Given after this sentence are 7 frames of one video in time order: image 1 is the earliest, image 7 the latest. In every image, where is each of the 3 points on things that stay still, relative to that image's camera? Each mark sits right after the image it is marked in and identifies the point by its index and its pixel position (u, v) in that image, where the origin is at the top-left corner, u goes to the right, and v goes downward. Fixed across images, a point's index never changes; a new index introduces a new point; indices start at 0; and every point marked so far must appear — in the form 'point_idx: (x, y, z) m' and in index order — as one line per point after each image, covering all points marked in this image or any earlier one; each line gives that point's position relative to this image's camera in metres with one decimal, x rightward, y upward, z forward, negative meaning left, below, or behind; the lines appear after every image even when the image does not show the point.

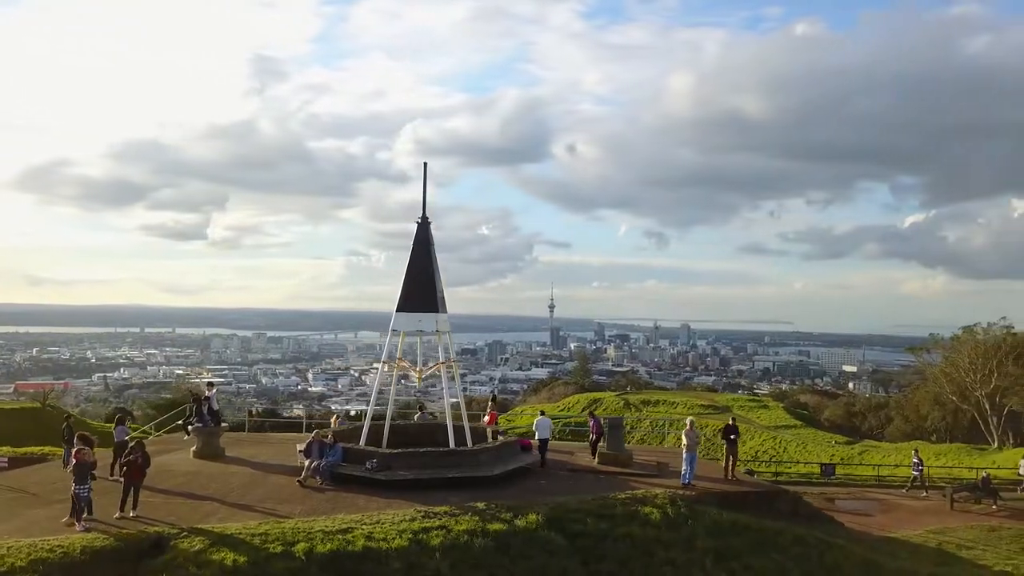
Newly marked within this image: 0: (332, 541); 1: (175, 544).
0: (-2.2, -3.1, +10.0) m
1: (-4.0, -3.0, +9.7) m
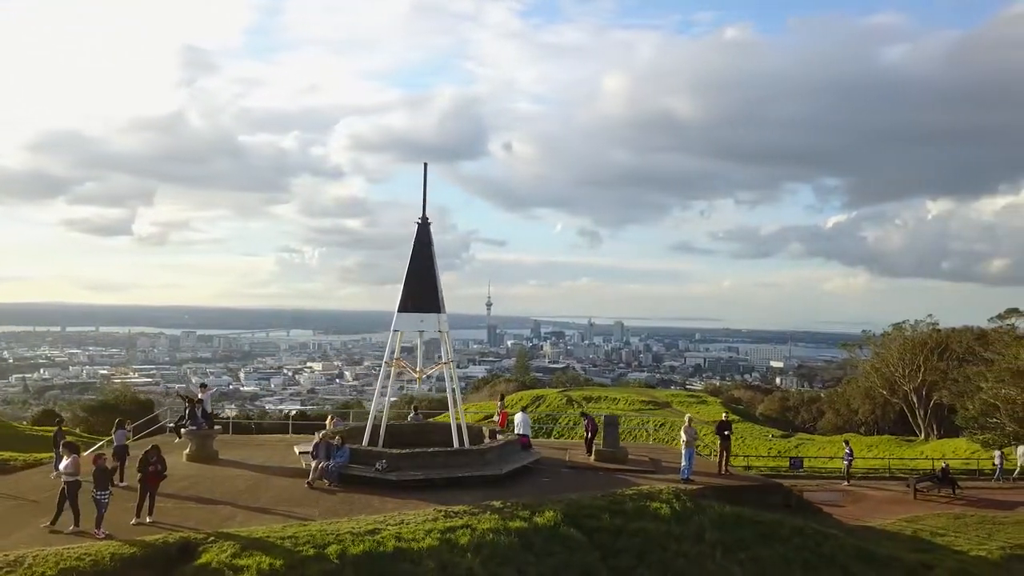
0: (-1.8, -3.1, +10.0) m
1: (-3.6, -3.1, +9.6) m
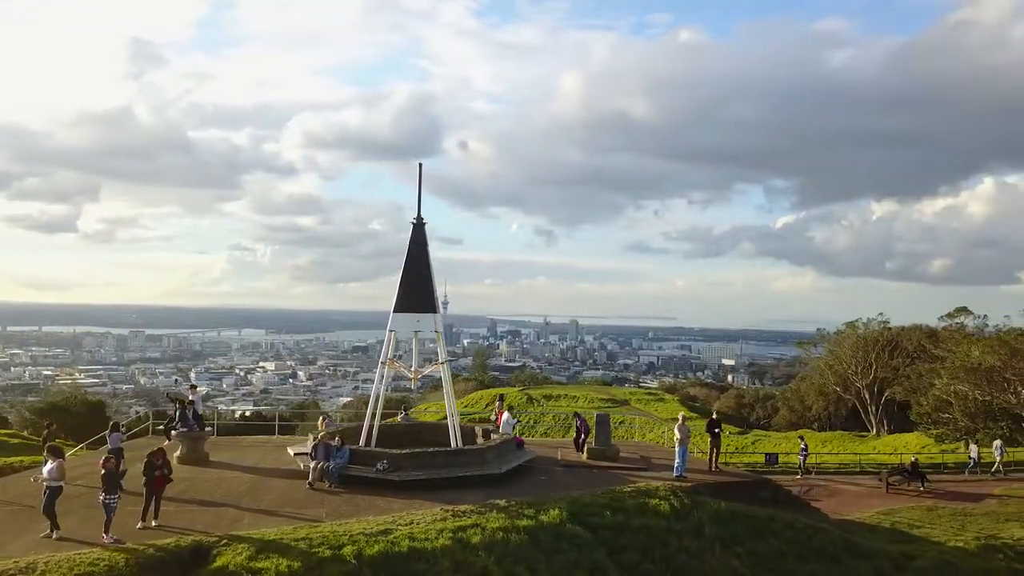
0: (-1.7, -3.1, +10.1) m
1: (-3.4, -3.1, +9.5) m
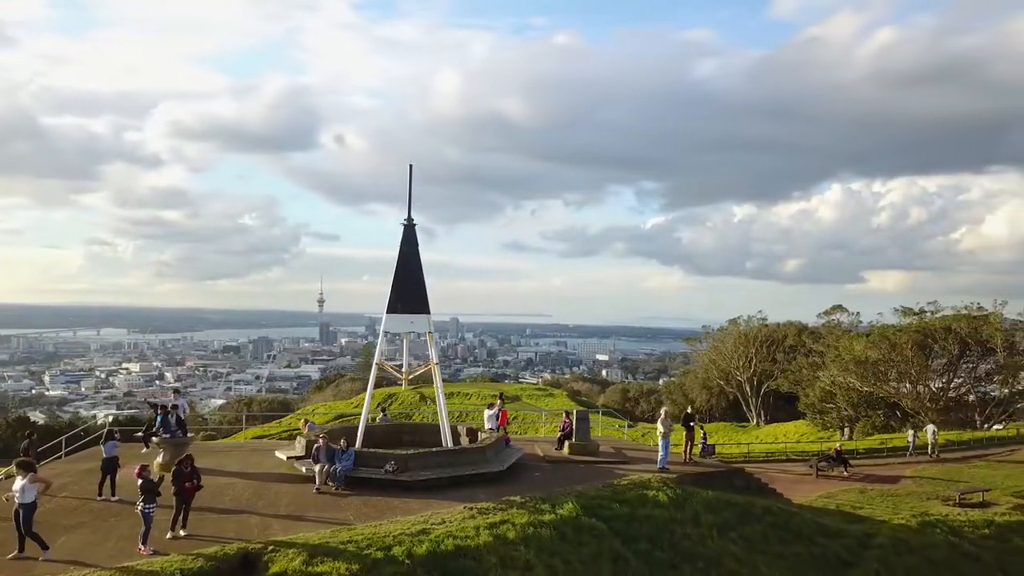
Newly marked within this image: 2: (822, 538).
0: (-1.1, -3.2, +10.2) m
1: (-2.8, -3.1, +9.4) m
2: (+5.3, -4.3, +14.1) m
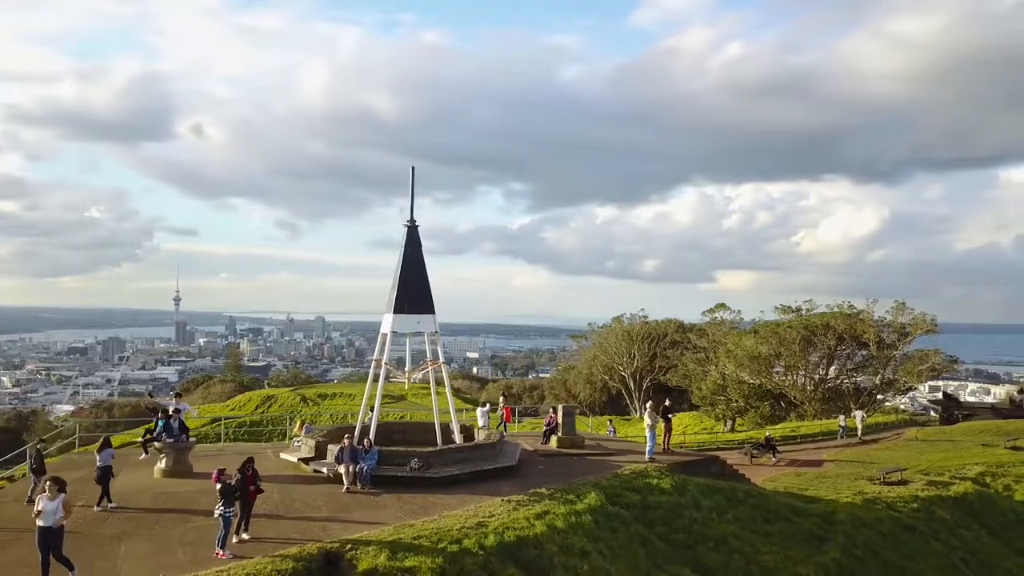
0: (-0.4, -3.2, +10.6) m
1: (-1.8, -3.1, +9.5) m
2: (+5.4, -4.3, +15.5) m
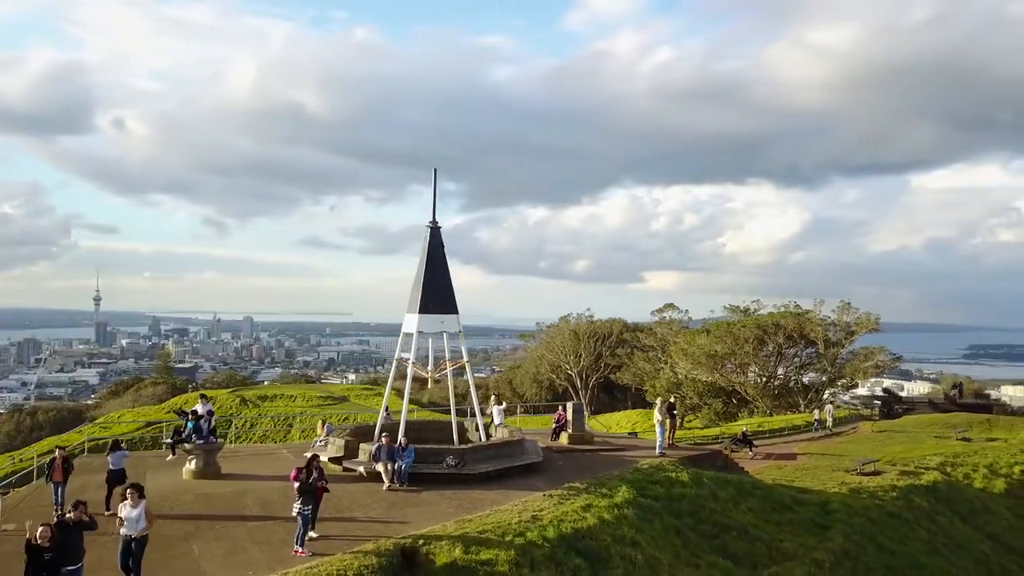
0: (+0.4, -3.2, +10.9) m
1: (-1.0, -3.1, +9.7) m
2: (+5.7, -4.4, +16.3) m
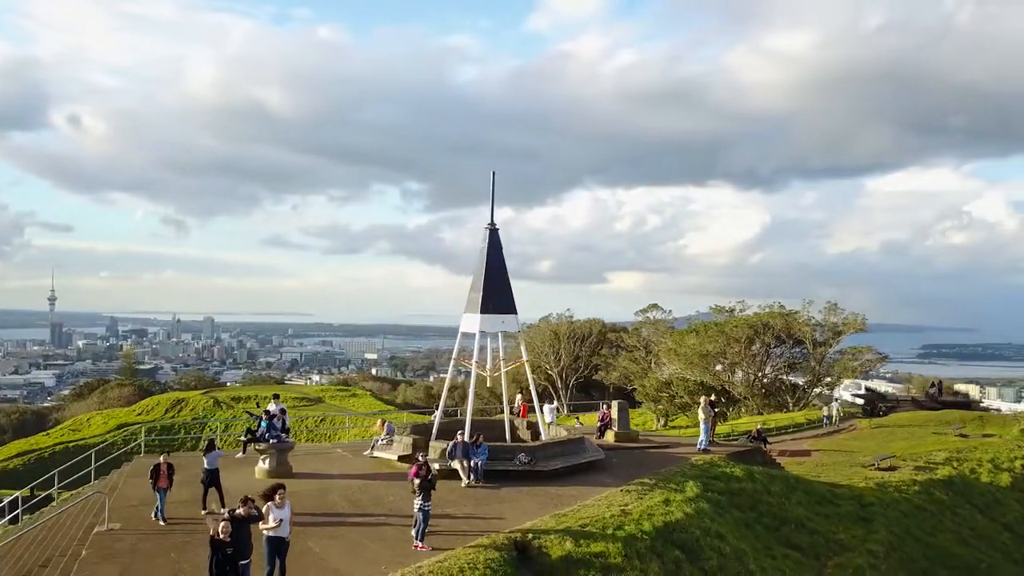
0: (+1.7, -3.2, +11.2) m
1: (+0.4, -3.1, +9.9) m
2: (+6.7, -4.4, +16.9) m
